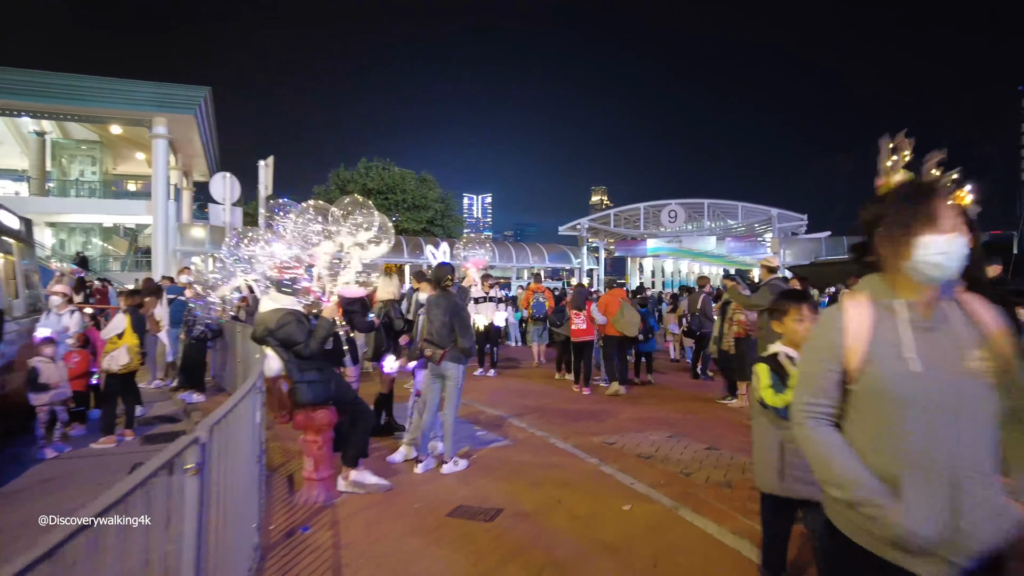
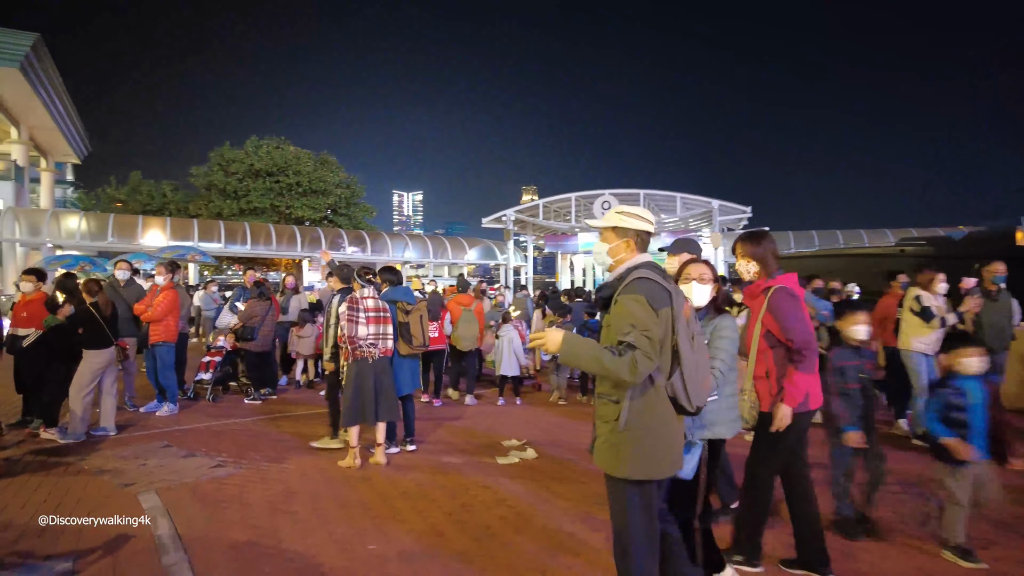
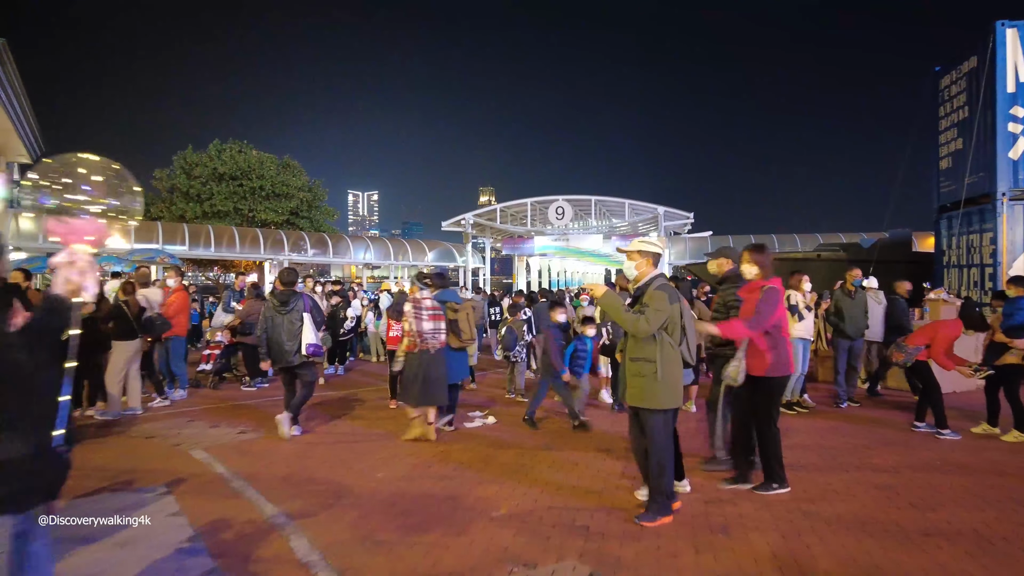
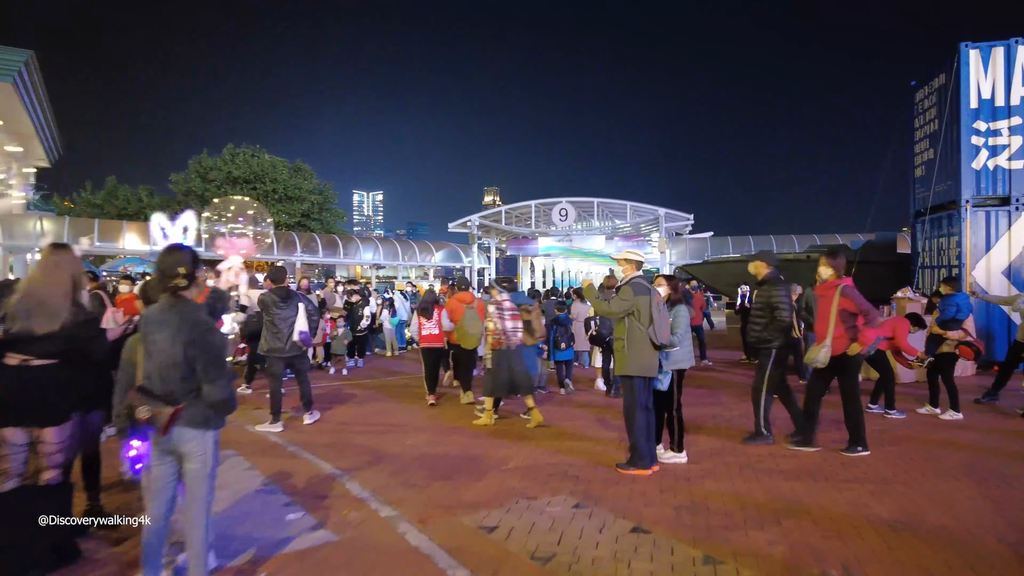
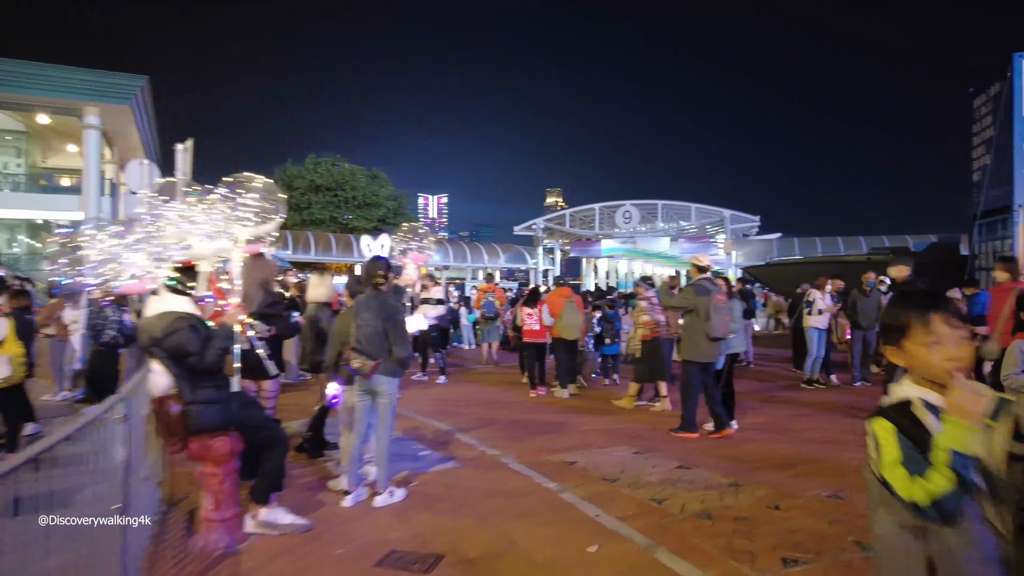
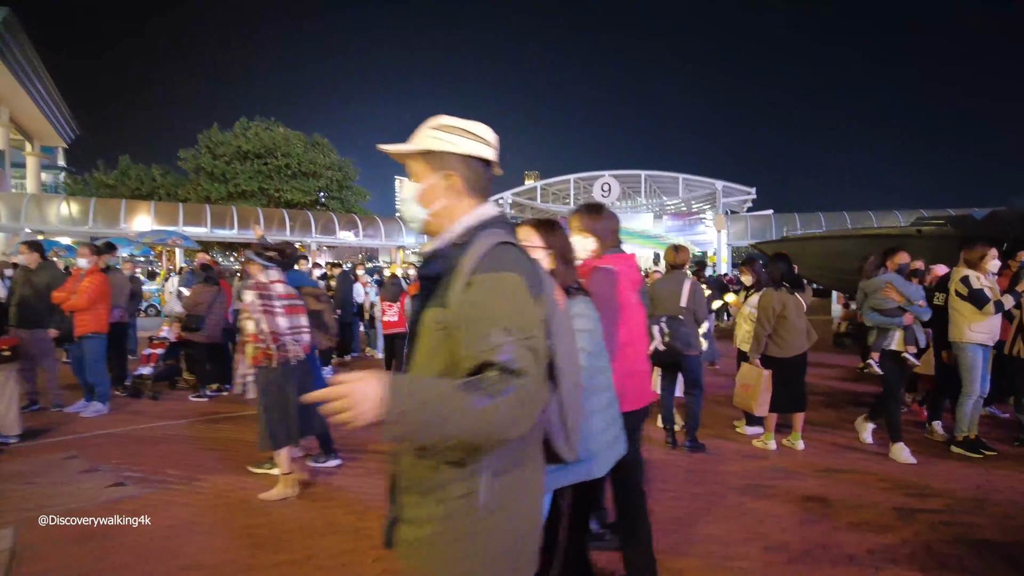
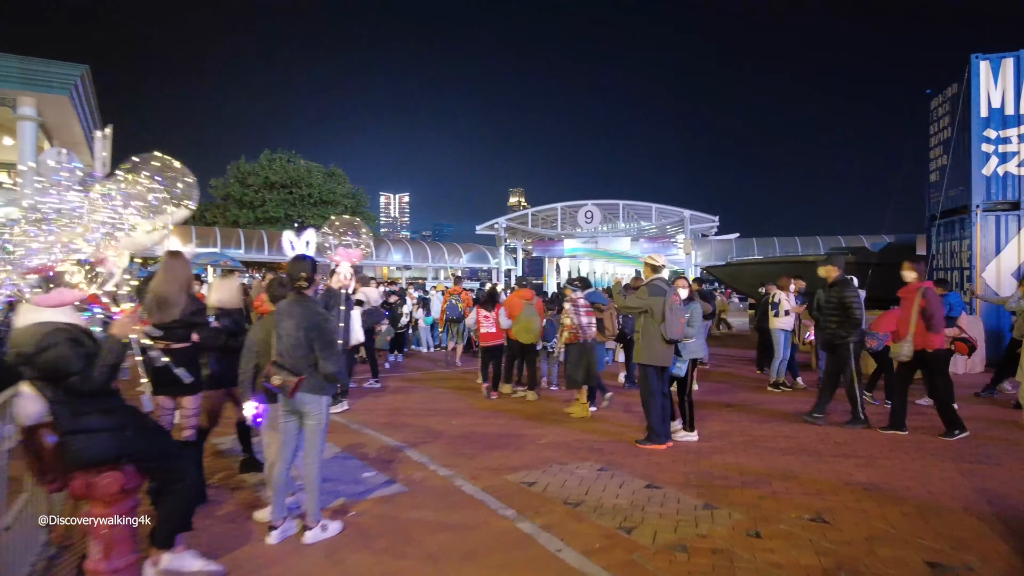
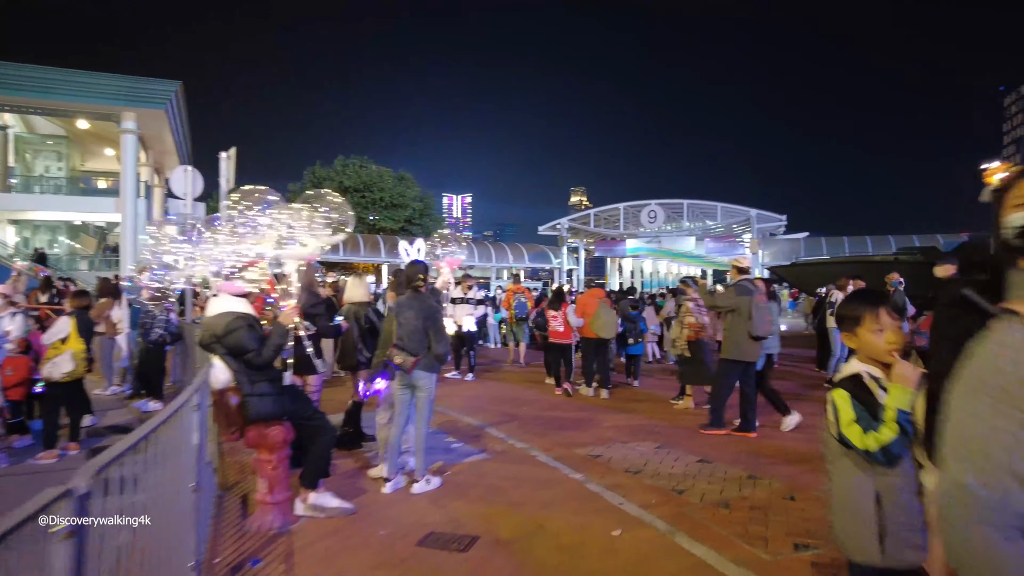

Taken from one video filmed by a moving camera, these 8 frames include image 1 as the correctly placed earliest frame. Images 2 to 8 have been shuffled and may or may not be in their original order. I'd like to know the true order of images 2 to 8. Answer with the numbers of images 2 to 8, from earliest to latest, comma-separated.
8, 5, 7, 4, 3, 2, 6
